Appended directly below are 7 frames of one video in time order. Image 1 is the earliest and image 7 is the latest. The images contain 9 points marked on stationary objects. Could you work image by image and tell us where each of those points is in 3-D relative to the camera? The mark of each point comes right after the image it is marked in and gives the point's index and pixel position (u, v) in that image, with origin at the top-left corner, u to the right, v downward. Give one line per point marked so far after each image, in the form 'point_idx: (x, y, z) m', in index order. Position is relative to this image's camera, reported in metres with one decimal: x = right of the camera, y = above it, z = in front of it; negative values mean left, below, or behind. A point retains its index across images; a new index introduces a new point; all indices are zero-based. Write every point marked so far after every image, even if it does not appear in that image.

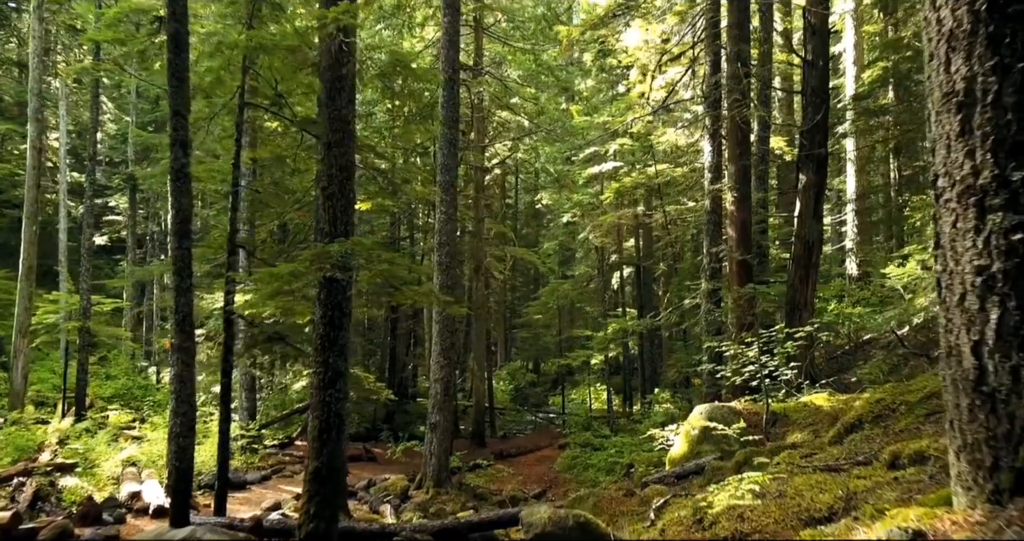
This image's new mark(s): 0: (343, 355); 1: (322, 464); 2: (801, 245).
0: (-1.5, -0.7, +6.3) m
1: (-1.6, -1.6, +6.0) m
2: (+4.3, +0.4, +10.6) m
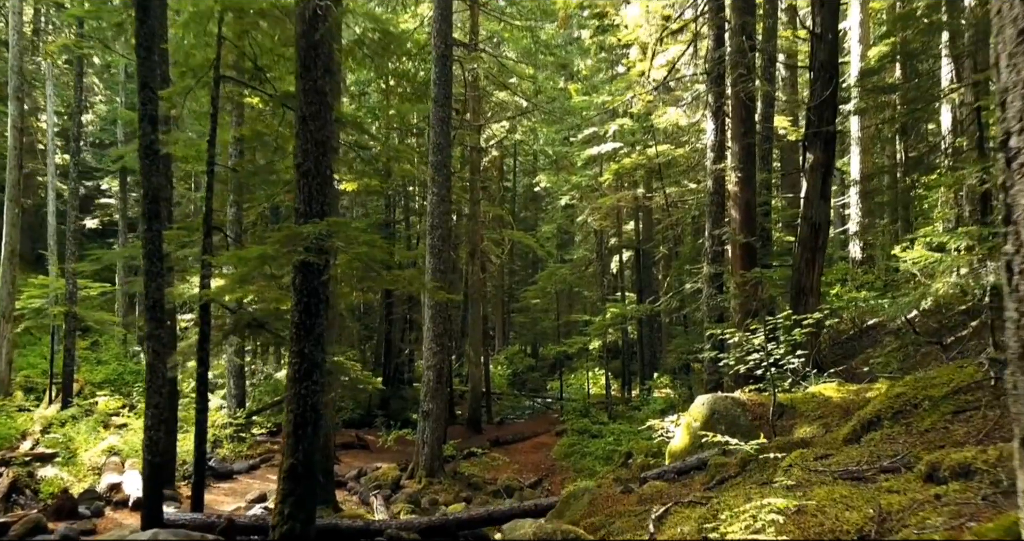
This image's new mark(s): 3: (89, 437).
0: (-1.6, -0.6, +5.8) m
1: (-1.7, -1.5, +5.6) m
2: (+4.2, +0.6, +10.2) m
3: (-7.4, -2.9, +12.4) m
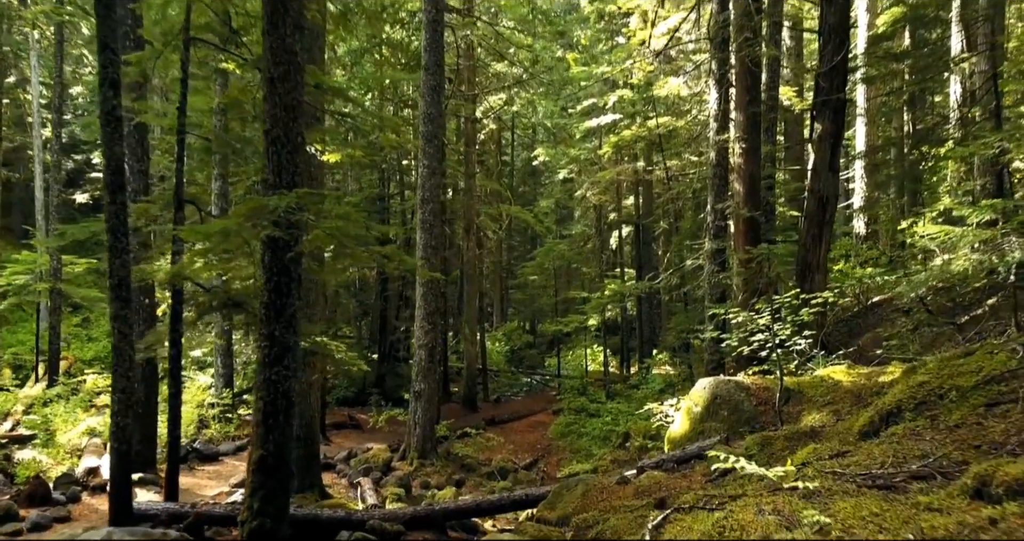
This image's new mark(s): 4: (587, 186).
0: (-1.7, -0.4, +5.4) m
1: (-1.8, -1.3, +5.2) m
2: (+4.1, +0.9, +9.7) m
3: (-7.5, -2.5, +12.0) m
4: (+2.1, +2.4, +19.9) m
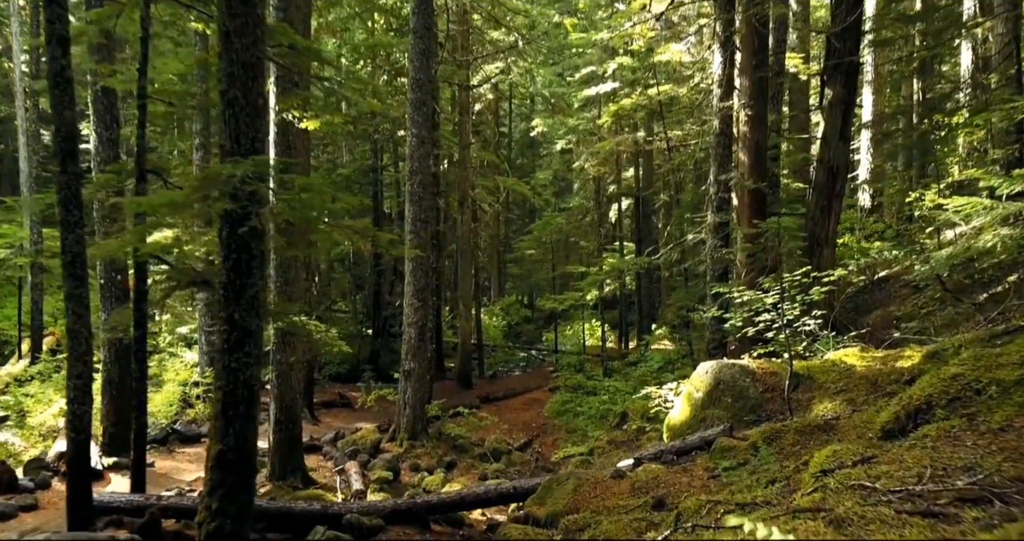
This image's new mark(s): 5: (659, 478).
0: (-1.8, -0.3, +4.9) m
1: (-1.9, -1.2, +4.8) m
2: (+4.0, +1.3, +9.2) m
3: (-7.6, -2.1, +11.6) m
4: (+2.0, +3.1, +19.3) m
5: (+1.1, -1.5, +5.2) m
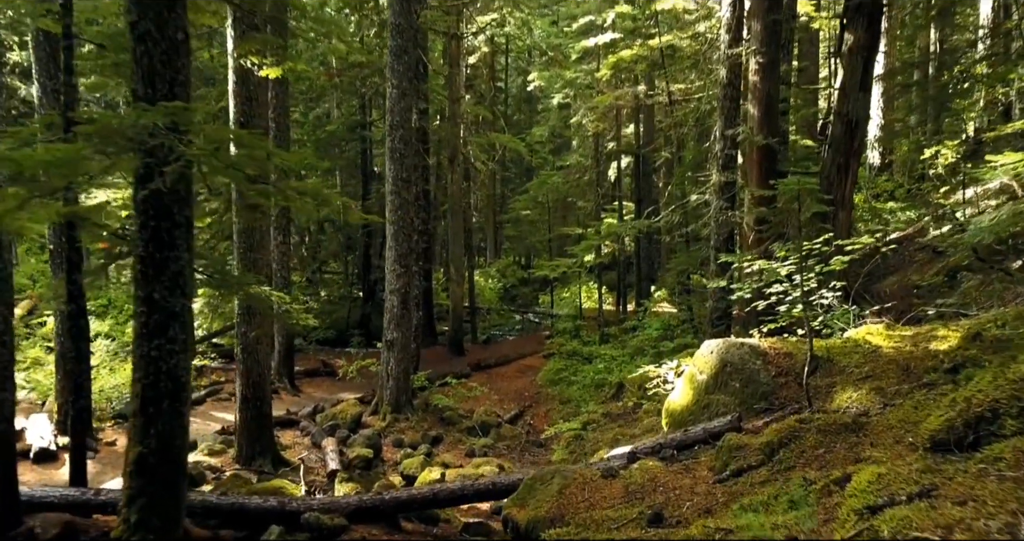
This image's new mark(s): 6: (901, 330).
0: (-1.9, -0.1, +4.1) m
1: (-2.1, -1.0, +4.0) m
2: (+3.9, +1.7, +8.3) m
3: (-7.7, -1.5, +10.9) m
4: (+1.8, +4.1, +18.3) m
5: (+0.9, -1.3, +4.5) m
6: (+3.1, -0.5, +5.7) m
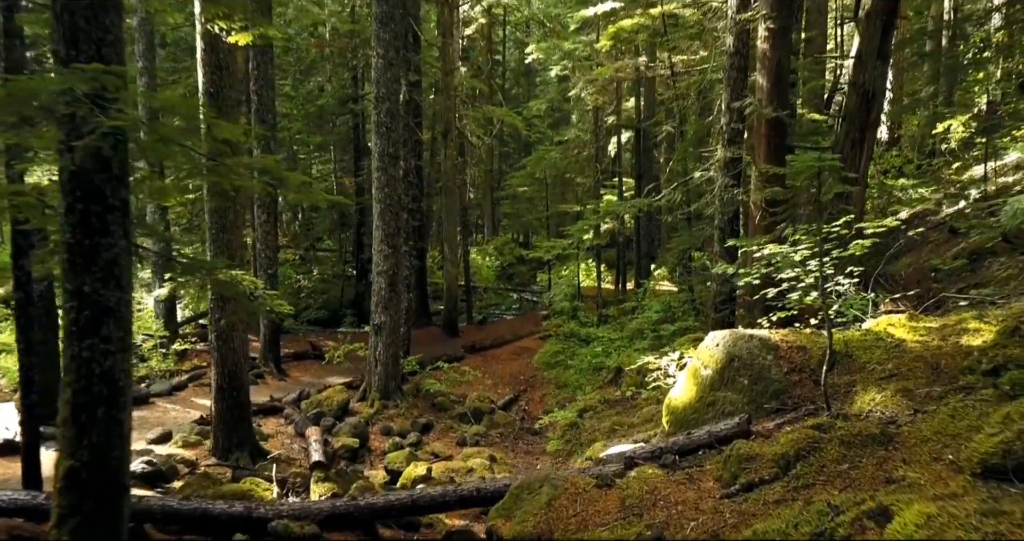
0: (-2.0, 0.0, +3.6) m
1: (-2.1, -1.0, +3.6) m
2: (+3.8, +1.9, +7.7) m
3: (-7.8, -1.2, +10.5) m
4: (+1.7, +4.6, +17.7) m
5: (+0.8, -1.2, +4.0) m
6: (+3.0, -0.4, +5.2) m
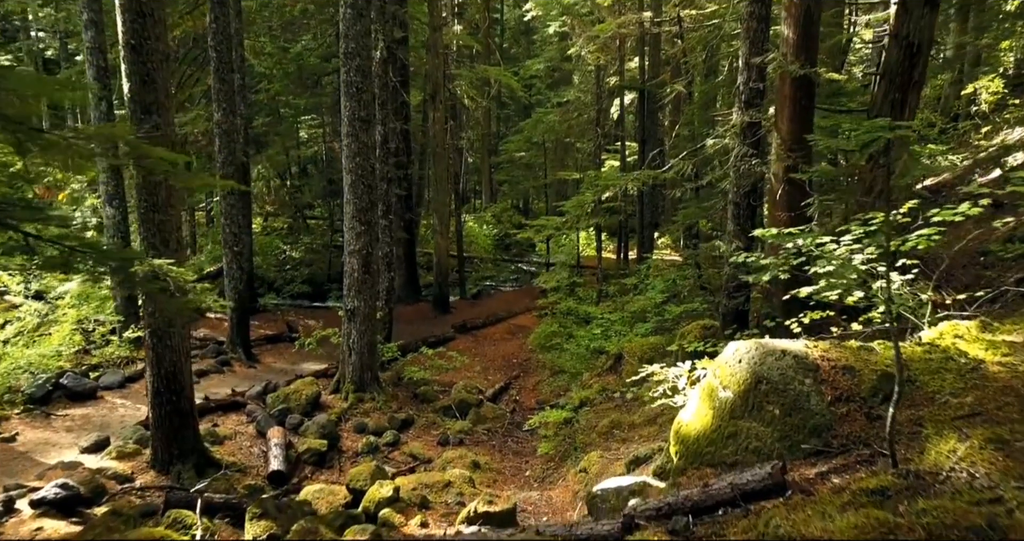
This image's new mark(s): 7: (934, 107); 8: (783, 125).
0: (-2.2, -0.1, +2.5) m
1: (-2.3, -1.0, +2.5) m
2: (+3.6, +2.0, +6.5) m
3: (-8.0, -1.0, +9.5) m
4: (+1.6, +5.2, +16.3) m
5: (+0.6, -1.3, +3.0) m
6: (+2.9, -0.4, +4.2) m
7: (+8.5, +3.3, +14.2) m
8: (+2.7, +1.5, +7.2) m
